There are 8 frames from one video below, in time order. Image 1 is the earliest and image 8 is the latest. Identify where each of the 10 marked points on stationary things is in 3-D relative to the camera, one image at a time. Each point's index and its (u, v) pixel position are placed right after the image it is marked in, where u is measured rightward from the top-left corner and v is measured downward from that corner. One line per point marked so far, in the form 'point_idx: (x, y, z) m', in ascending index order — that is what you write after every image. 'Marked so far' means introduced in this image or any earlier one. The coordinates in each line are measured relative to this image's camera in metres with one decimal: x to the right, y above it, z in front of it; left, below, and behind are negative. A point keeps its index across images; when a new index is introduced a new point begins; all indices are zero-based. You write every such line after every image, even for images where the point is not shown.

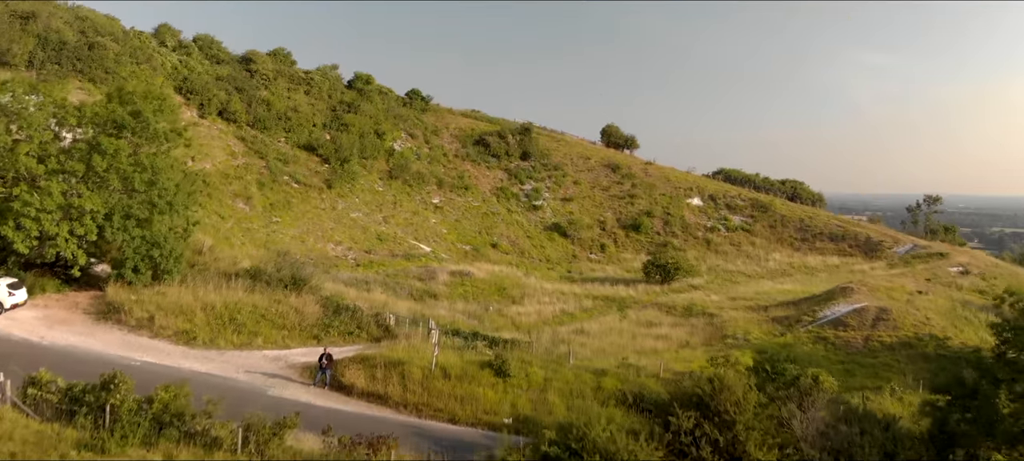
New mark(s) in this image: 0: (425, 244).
0: (-1.7, -0.2, +16.1) m
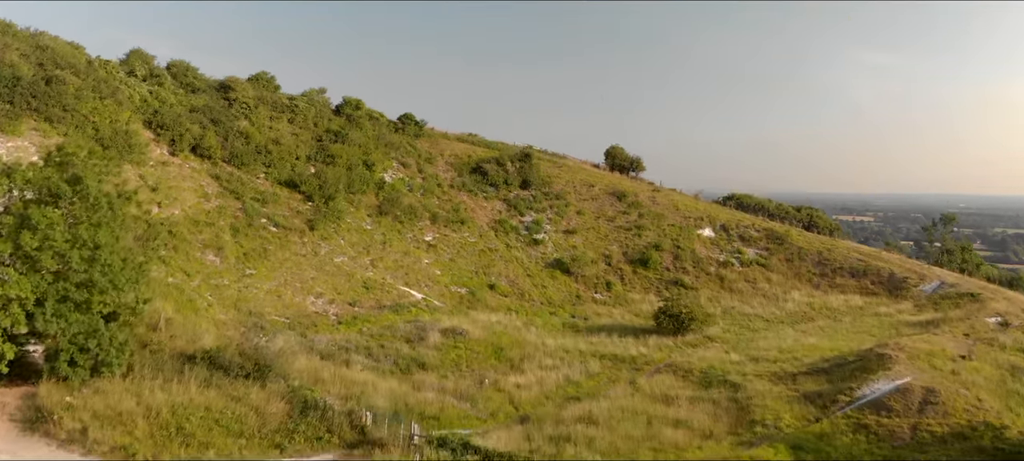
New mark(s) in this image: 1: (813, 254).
0: (-1.7, -1.0, +14.8) m
1: (+7.1, -0.6, +19.8) m
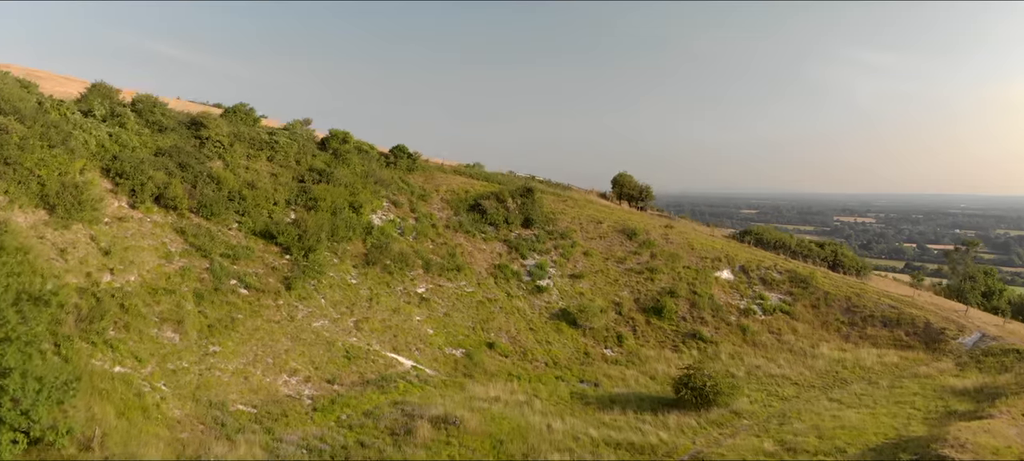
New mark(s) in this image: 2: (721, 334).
0: (-1.7, -2.0, +13.3) m
1: (+7.1, -1.5, +18.2) m
2: (+4.1, -2.0, +16.5) m
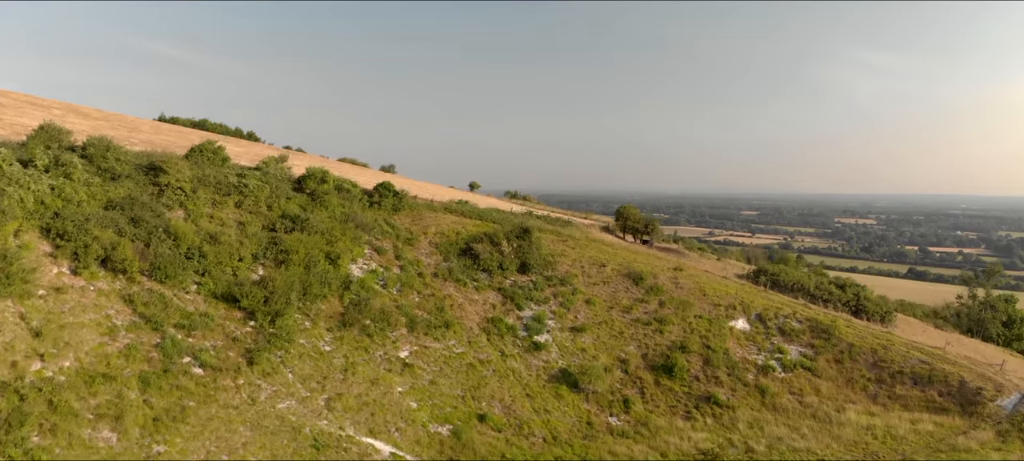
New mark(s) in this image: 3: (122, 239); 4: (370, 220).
0: (-1.8, -2.9, +11.7) m
1: (+7.0, -2.4, +16.7) m
2: (+4.0, -3.0, +15.0) m
3: (-5.6, -0.1, +12.1) m
4: (-2.8, +0.2, +16.2) m
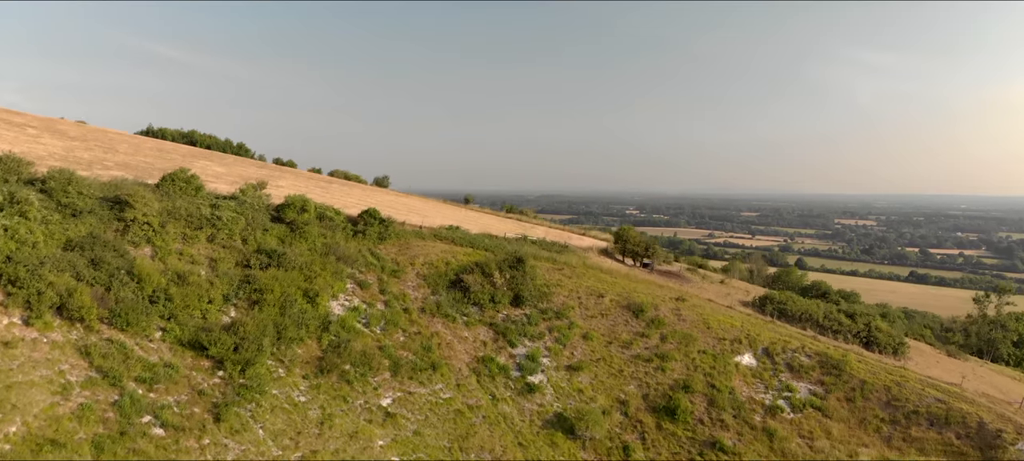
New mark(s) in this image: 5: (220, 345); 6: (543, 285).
0: (-1.9, -3.5, +10.8) m
1: (+6.9, -3.0, +15.8) m
2: (+3.9, -3.5, +14.1) m
3: (-5.8, -0.7, +11.2) m
4: (-2.9, -0.4, +15.3) m
5: (-4.0, -1.6, +11.7) m
6: (+0.6, -1.1, +16.9) m
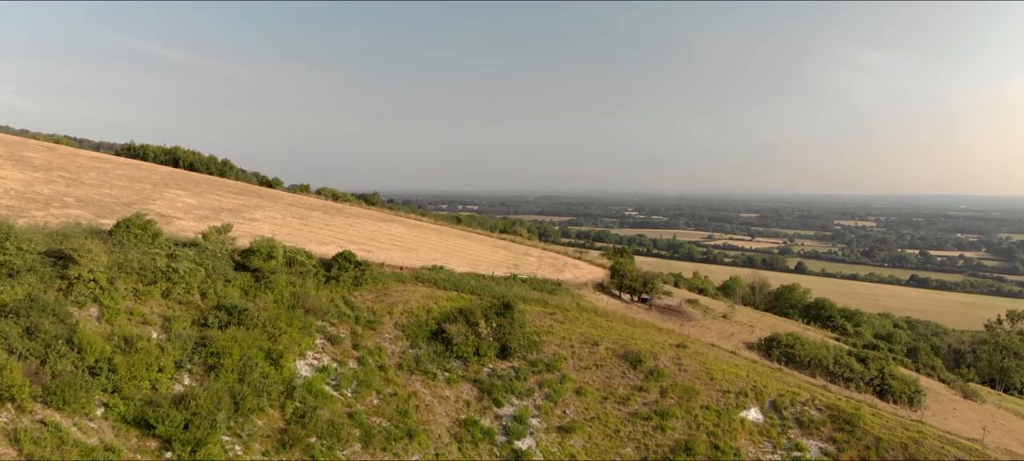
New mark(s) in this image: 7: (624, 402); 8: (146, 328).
0: (-2.1, -4.3, +9.6) m
1: (+6.6, -3.8, +14.6) m
2: (+3.6, -4.3, +12.9) m
3: (-6.0, -1.5, +10.0) m
4: (-3.1, -1.2, +14.1) m
5: (-4.3, -2.4, +10.5) m
6: (+0.4, -1.9, +15.7) m
7: (+1.9, -3.0, +14.7) m
8: (-5.1, -1.3, +11.7) m
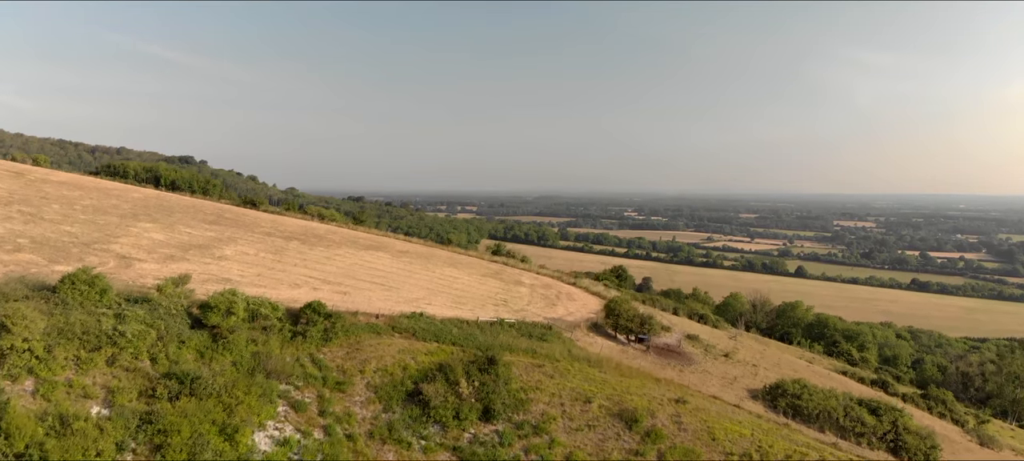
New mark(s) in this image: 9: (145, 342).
0: (-2.4, -5.1, +8.4) m
1: (+6.4, -4.6, +13.4) m
2: (+3.4, -5.2, +11.7) m
3: (-6.2, -2.3, +8.8) m
4: (-3.4, -2.0, +12.9) m
5: (-4.5, -3.2, +9.3) m
6: (+0.1, -2.7, +14.5) m
7: (+1.7, -3.8, +13.5) m
8: (-5.3, -2.2, +10.6) m
9: (-5.1, -1.5, +12.0) m
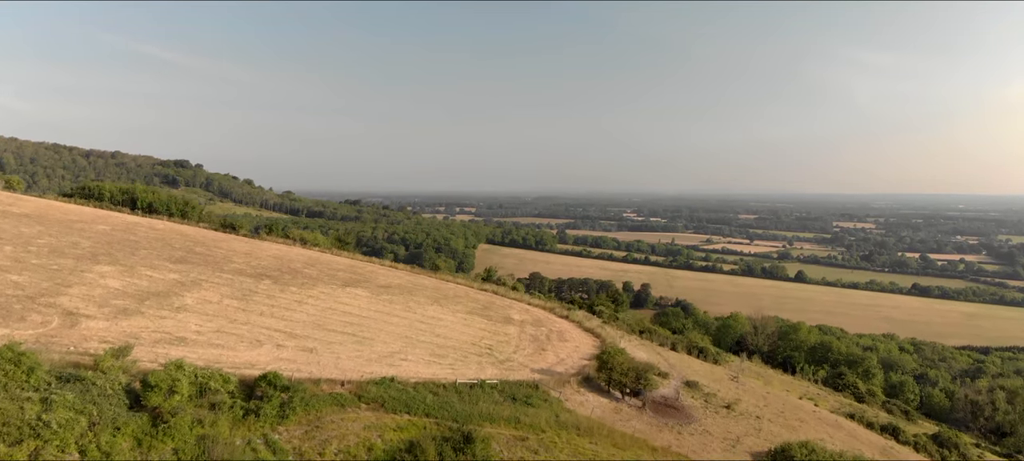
0: (-2.7, -6.1, +7.1) m
1: (+6.1, -5.6, +12.0) m
2: (+3.1, -6.1, +10.4) m
3: (-6.5, -3.3, +7.4) m
4: (-3.7, -3.0, +11.6) m
5: (-4.8, -4.2, +7.9) m
6: (-0.2, -3.7, +13.1) m
7: (+1.3, -4.7, +12.2) m
8: (-5.7, -3.1, +9.2) m
9: (-5.4, -2.5, +10.6) m
